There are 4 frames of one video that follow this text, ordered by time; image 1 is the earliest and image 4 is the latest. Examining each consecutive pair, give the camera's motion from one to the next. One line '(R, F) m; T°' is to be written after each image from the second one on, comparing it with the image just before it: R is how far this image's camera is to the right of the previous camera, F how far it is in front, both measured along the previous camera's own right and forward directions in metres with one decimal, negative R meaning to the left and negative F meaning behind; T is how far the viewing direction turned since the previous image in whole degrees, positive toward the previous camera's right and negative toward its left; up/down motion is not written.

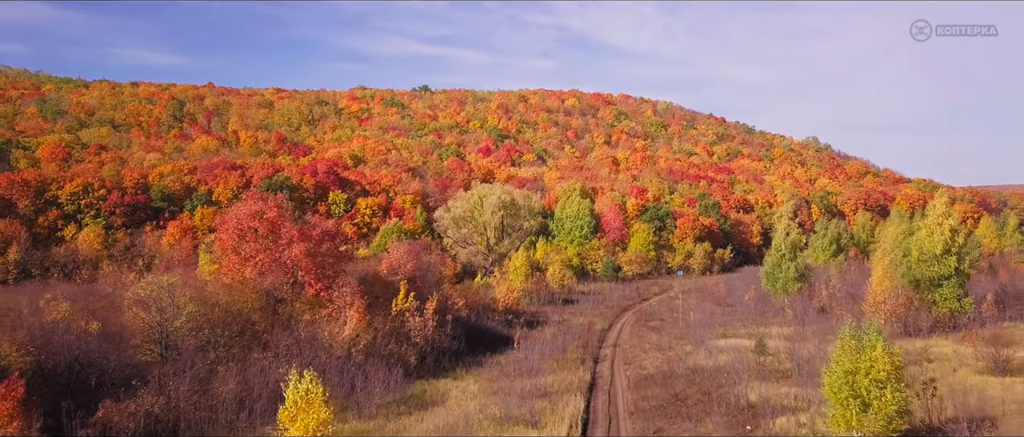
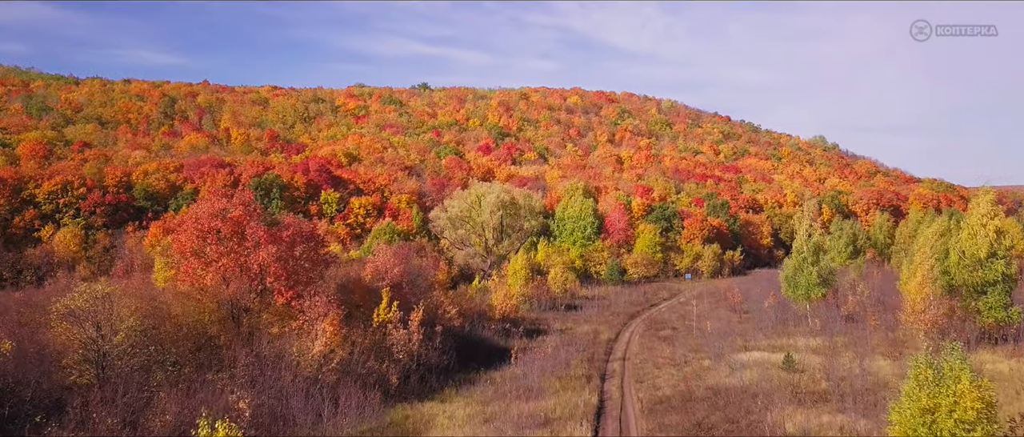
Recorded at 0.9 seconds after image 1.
(+0.2, +2.9) m; 0°
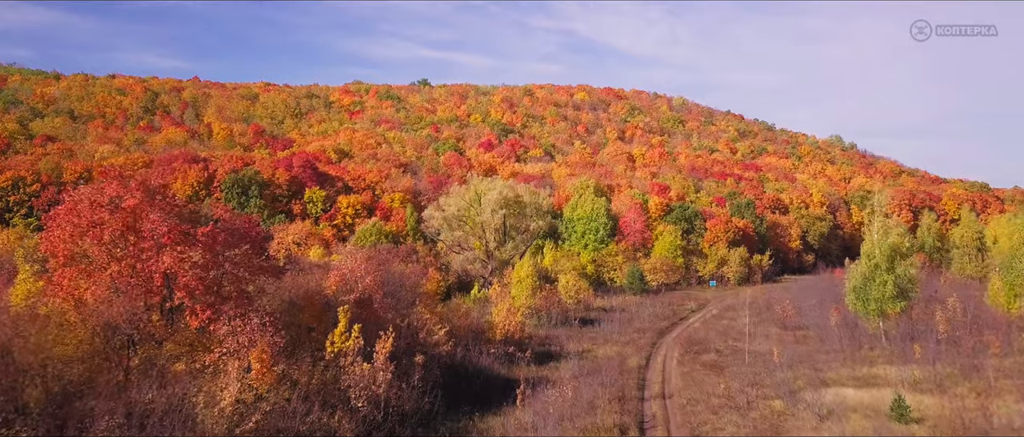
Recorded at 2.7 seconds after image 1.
(-0.1, +6.2) m; 0°
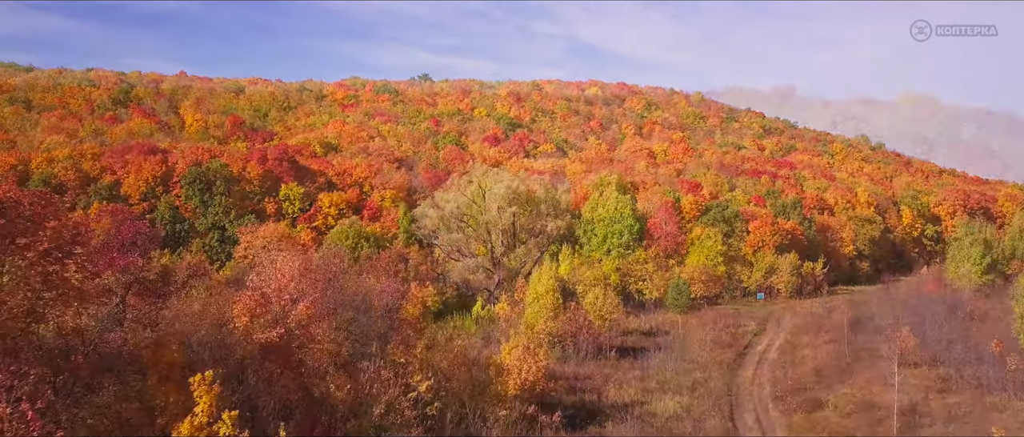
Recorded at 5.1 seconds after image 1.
(-0.5, +8.5) m; -1°
